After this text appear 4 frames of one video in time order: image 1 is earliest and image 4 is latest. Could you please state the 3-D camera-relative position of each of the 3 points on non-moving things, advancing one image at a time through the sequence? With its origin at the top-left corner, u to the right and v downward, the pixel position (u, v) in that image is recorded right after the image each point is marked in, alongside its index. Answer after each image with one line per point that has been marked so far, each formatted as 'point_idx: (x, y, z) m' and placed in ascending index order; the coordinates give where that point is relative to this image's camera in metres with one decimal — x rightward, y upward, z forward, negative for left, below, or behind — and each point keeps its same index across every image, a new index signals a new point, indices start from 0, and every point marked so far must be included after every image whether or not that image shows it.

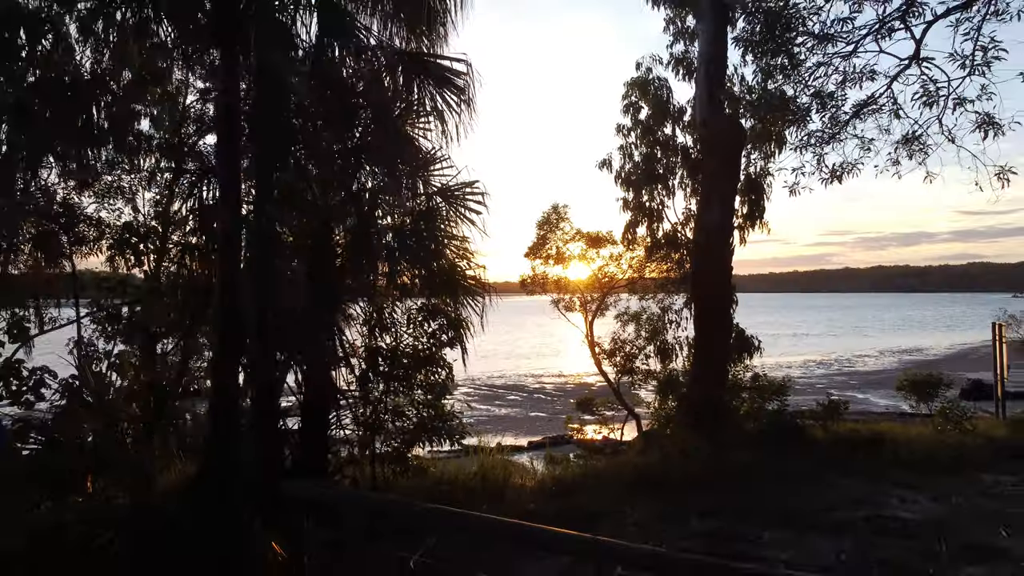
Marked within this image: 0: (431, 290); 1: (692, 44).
0: (-0.3, 0.0, +6.2) m
1: (+1.2, +1.6, +10.8) m
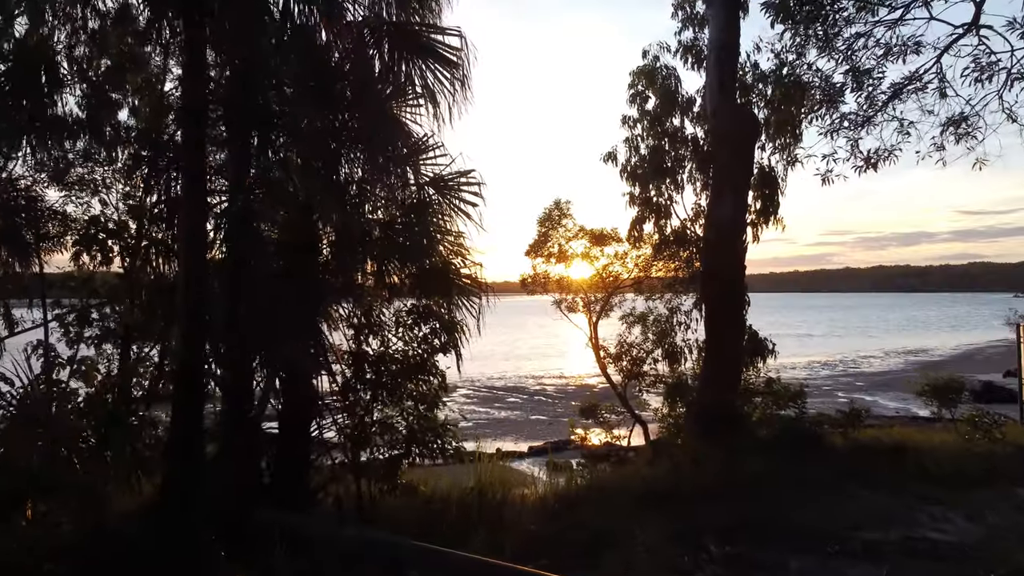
0: (-0.3, 0.0, +5.7) m
1: (+1.2, +1.6, +10.2) m
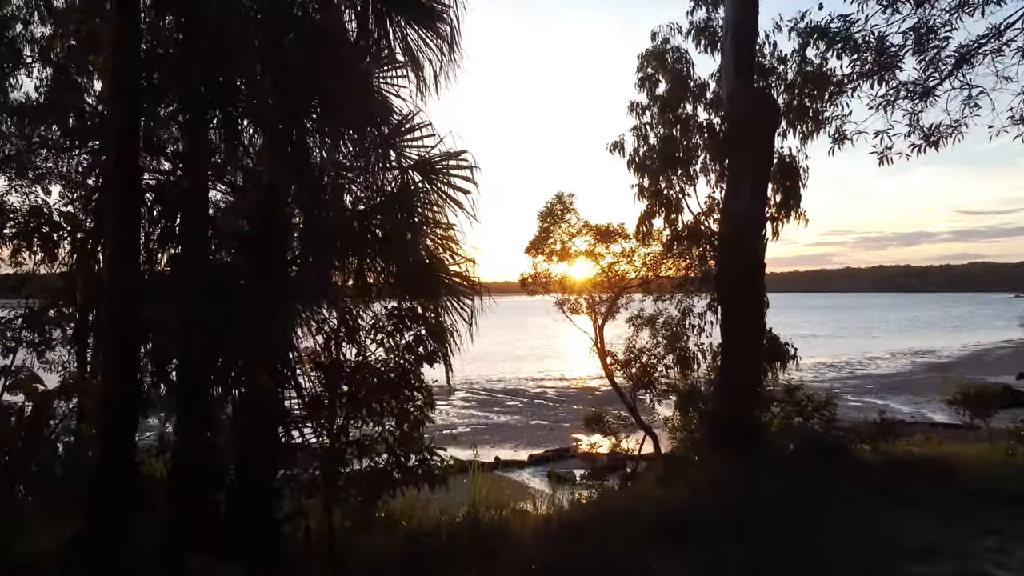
0: (-0.3, 0.0, +4.9) m
1: (+1.2, +1.6, +9.5) m
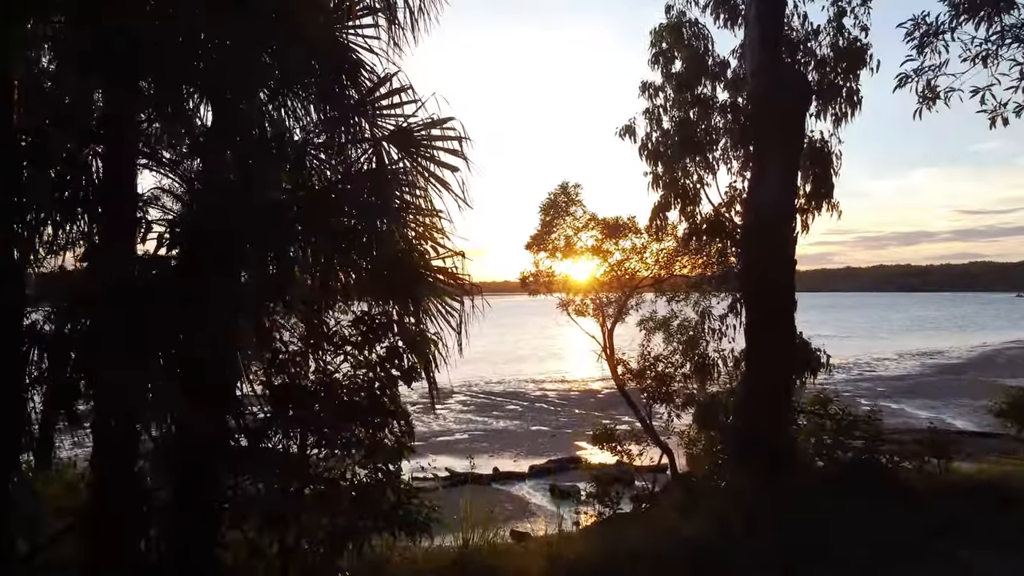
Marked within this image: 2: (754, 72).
0: (-0.3, 0.0, +4.0) m
1: (+1.2, +1.6, +8.6) m
2: (+1.2, +1.0, +7.8) m
